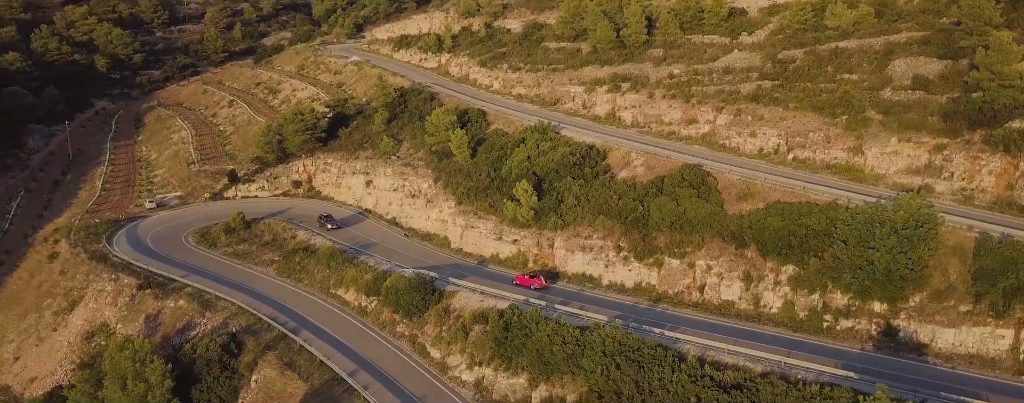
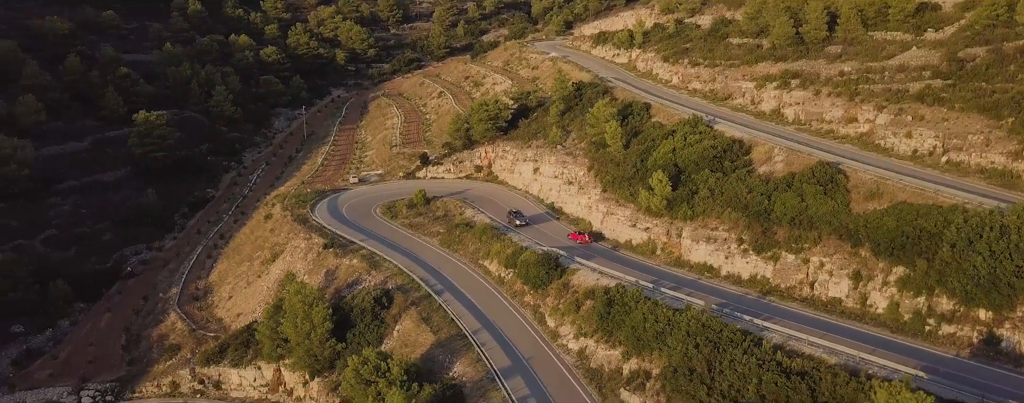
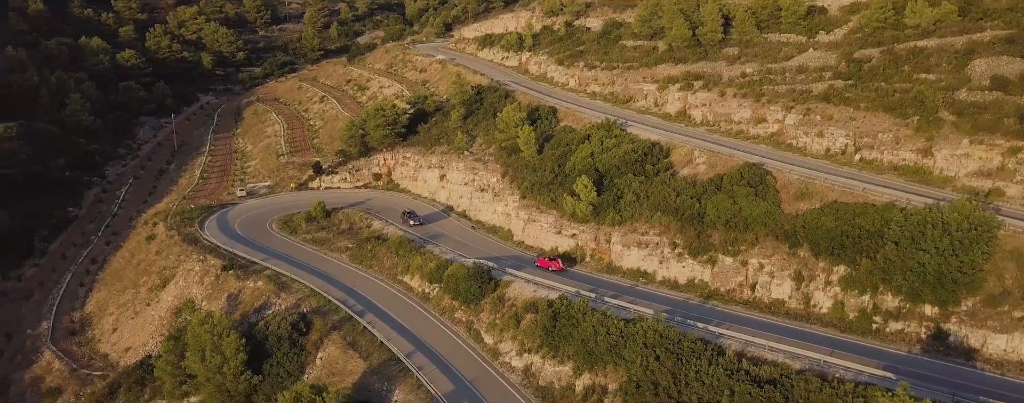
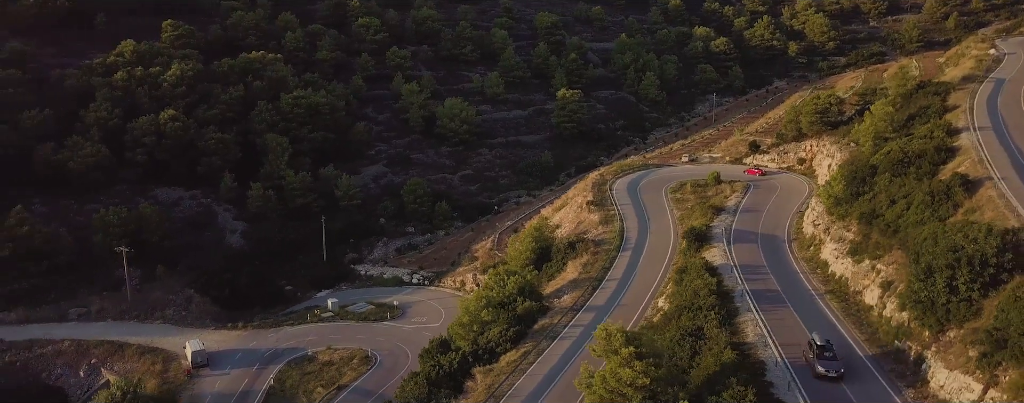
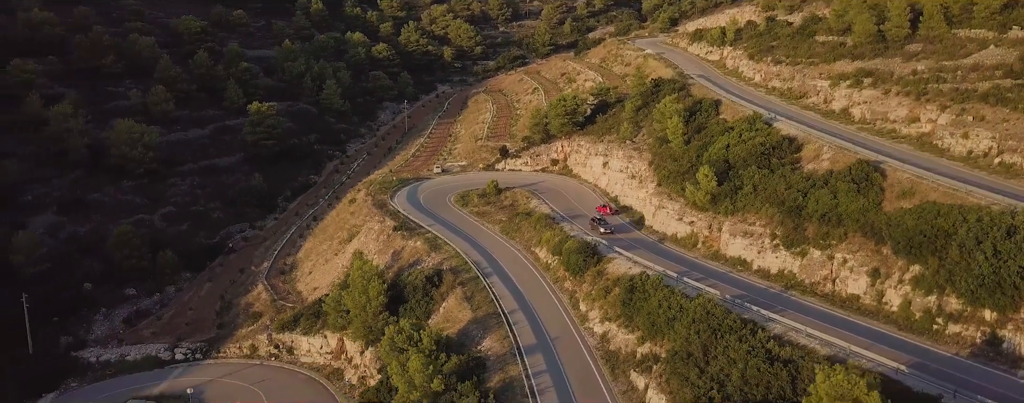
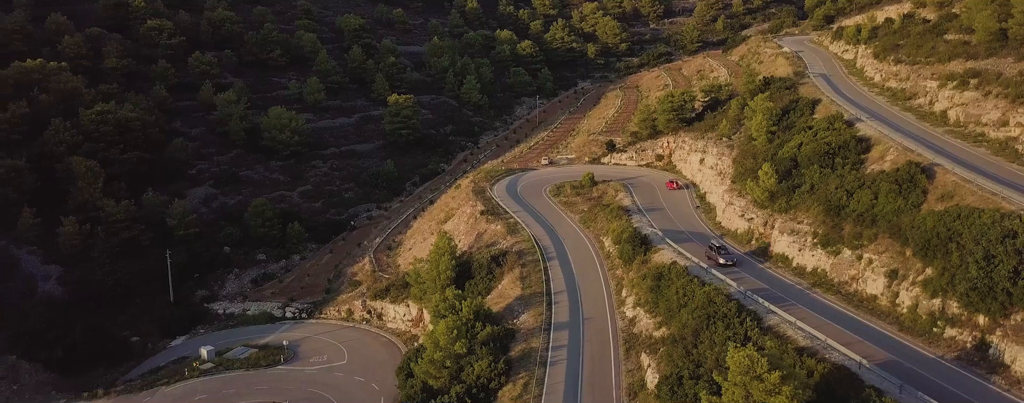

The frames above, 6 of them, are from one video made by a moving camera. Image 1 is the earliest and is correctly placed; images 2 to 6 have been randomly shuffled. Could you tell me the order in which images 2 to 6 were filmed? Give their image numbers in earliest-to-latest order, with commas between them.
3, 2, 5, 6, 4
